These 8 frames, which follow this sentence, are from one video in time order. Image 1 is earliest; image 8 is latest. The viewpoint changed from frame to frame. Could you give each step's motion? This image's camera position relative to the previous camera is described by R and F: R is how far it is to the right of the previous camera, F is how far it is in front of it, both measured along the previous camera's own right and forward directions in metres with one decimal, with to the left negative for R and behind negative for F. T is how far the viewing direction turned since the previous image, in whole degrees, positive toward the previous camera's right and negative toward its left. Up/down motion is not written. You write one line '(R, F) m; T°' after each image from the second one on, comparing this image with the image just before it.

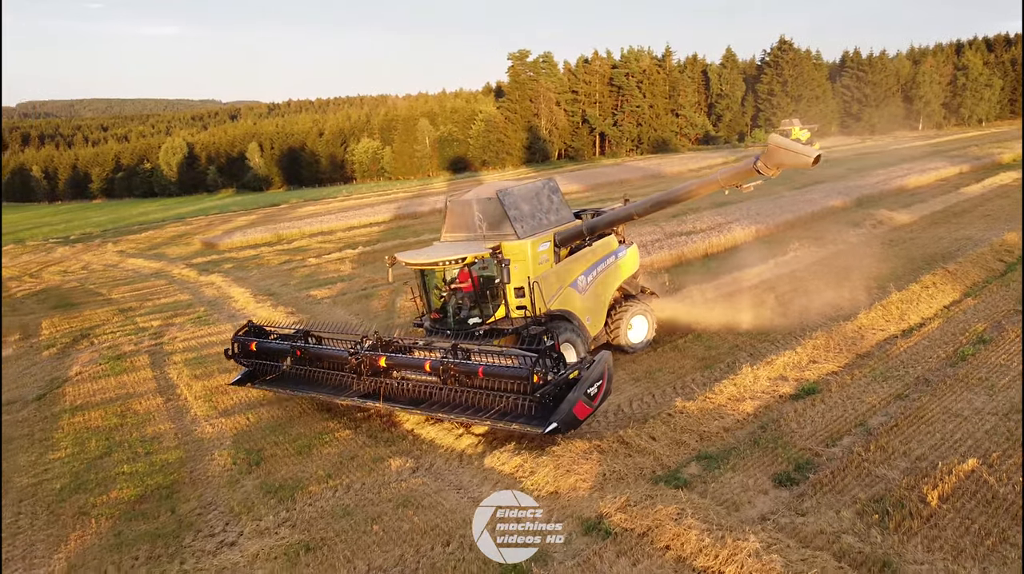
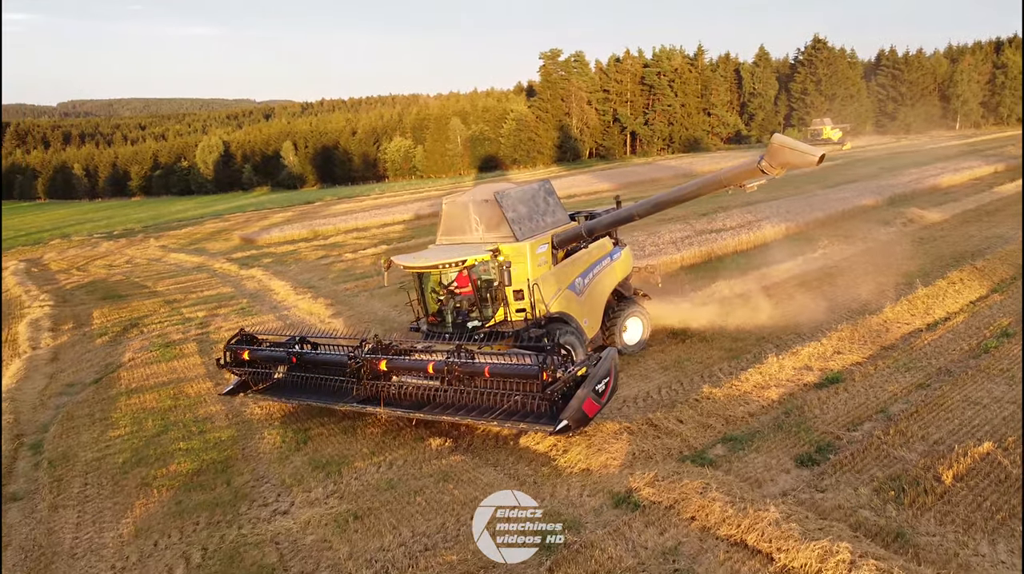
(0.0, -0.4) m; -2°
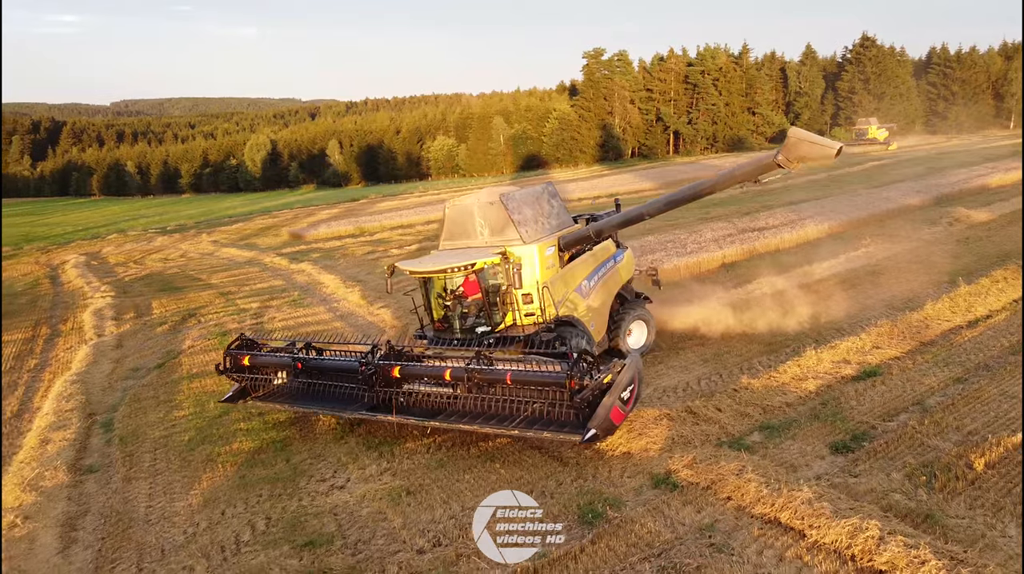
(0.0, -0.3) m; -3°
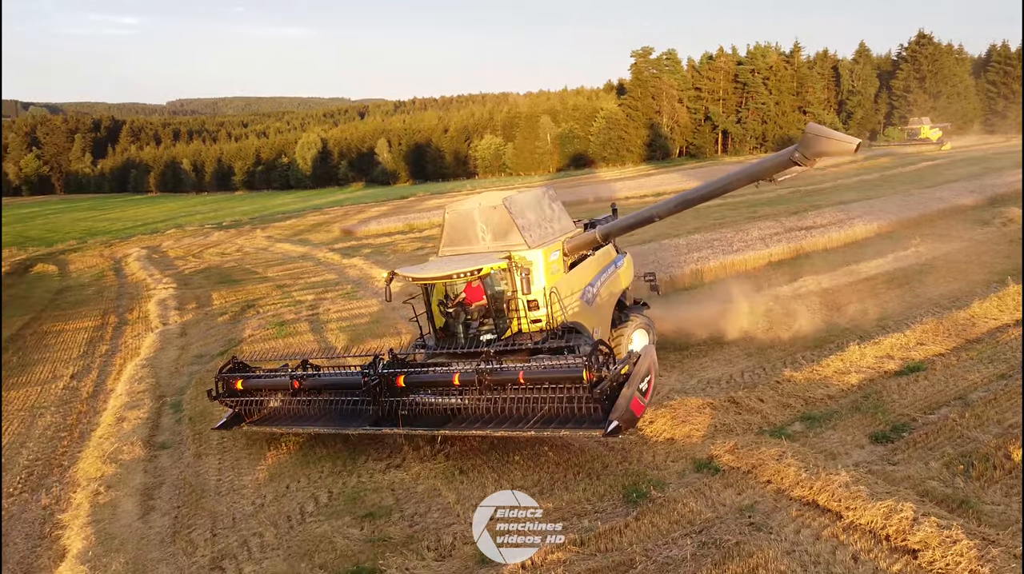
(0.0, -0.3) m; -3°
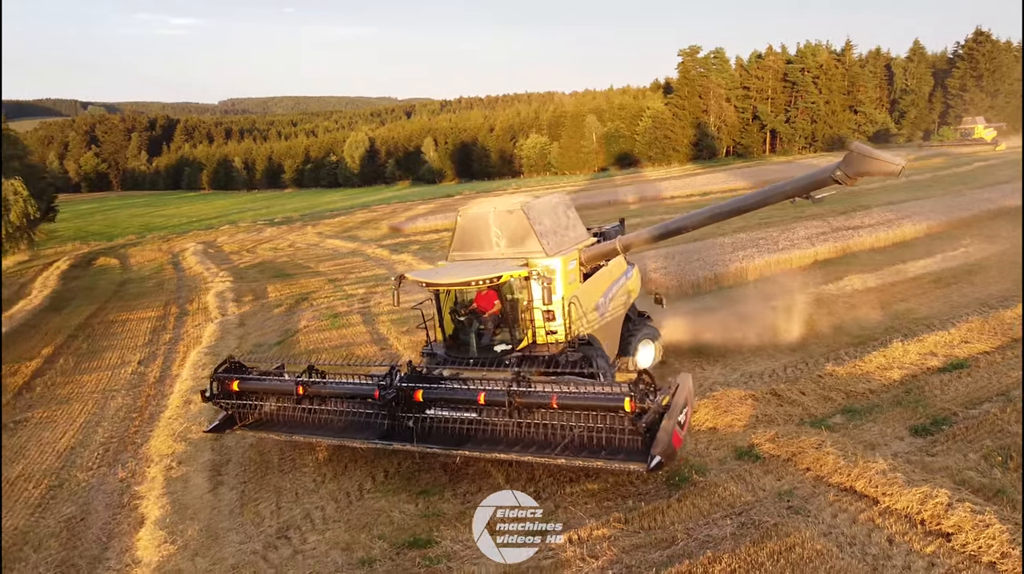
(0.0, -0.3) m; -3°
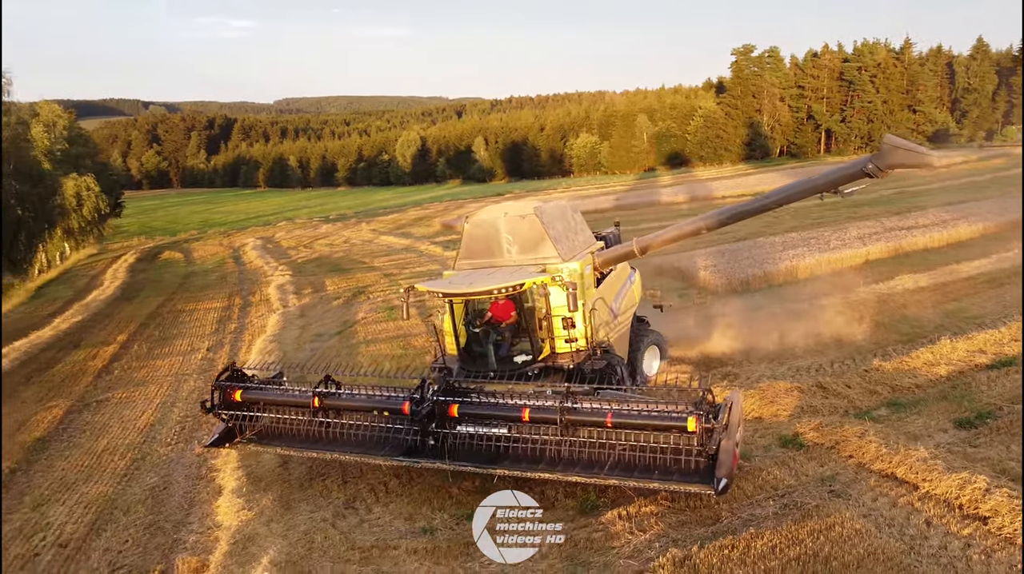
(0.0, -0.4) m; -3°
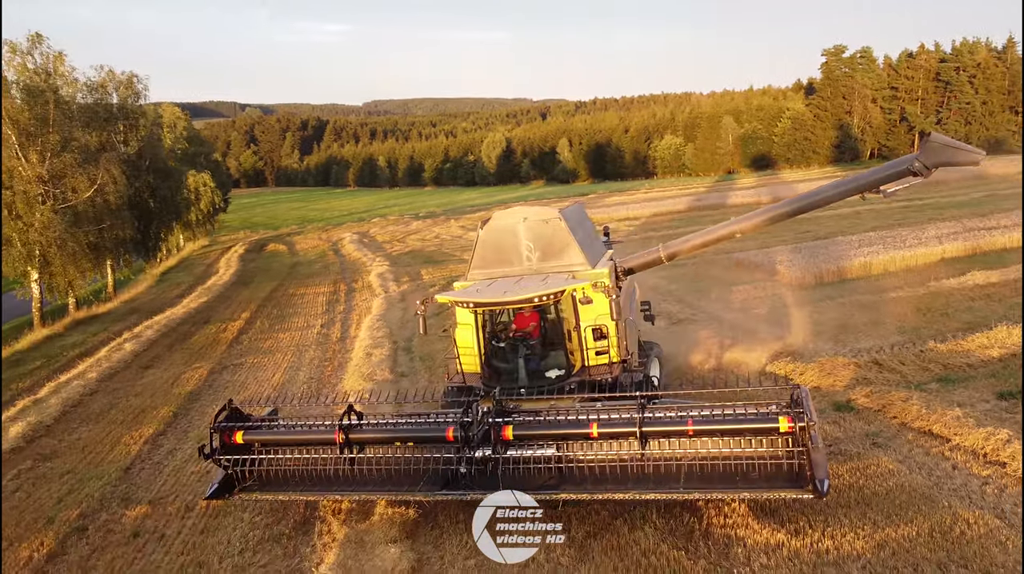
(-0.1, -1.2) m; -6°
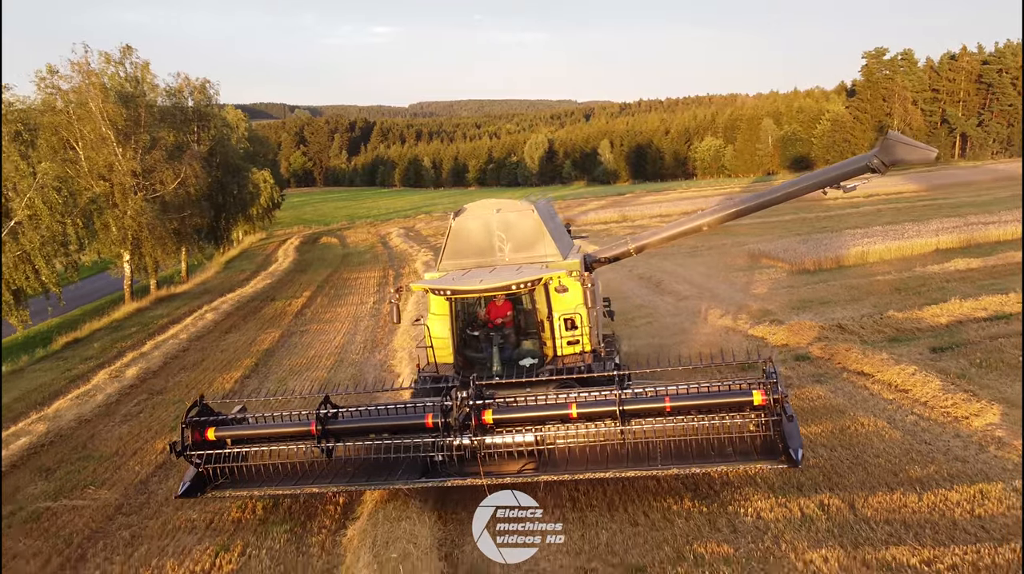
(+0.3, -1.9) m; -3°
